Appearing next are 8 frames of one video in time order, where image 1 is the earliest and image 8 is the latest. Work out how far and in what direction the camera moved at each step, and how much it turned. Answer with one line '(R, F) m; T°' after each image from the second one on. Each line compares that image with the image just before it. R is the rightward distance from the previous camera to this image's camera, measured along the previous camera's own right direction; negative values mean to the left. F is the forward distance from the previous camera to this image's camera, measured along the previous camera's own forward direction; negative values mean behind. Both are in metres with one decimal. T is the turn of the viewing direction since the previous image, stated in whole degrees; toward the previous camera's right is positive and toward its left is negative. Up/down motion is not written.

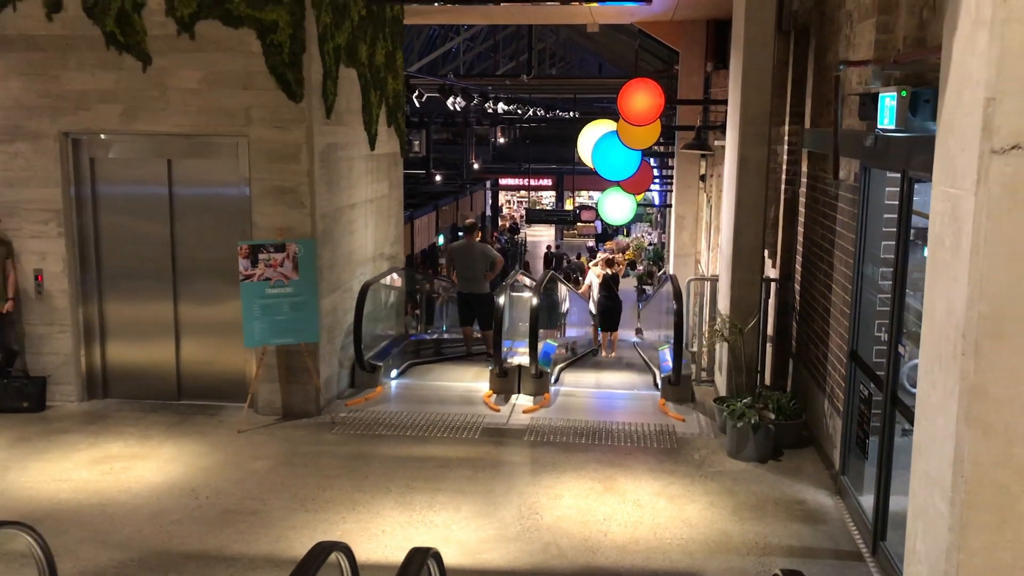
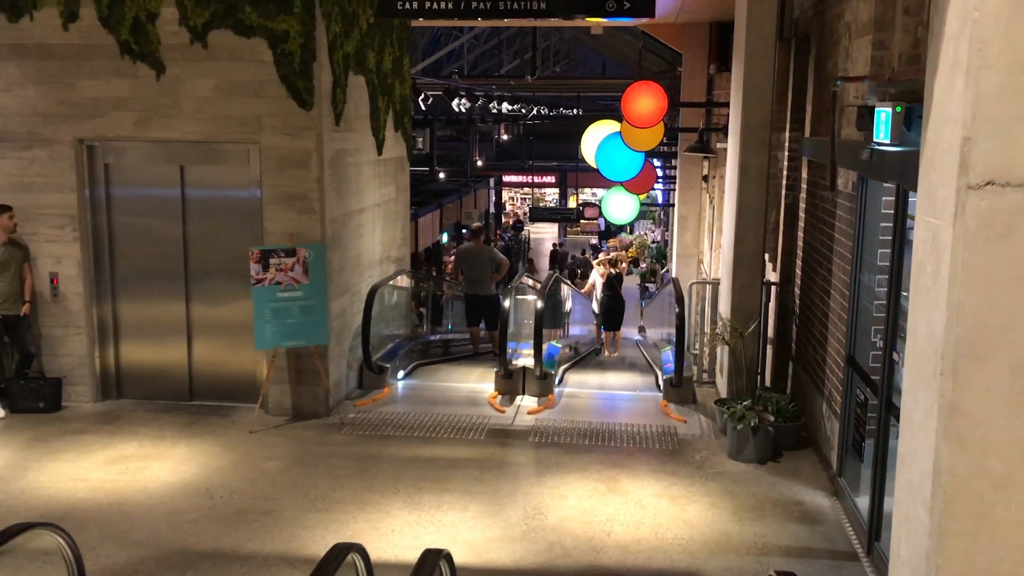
(0.0, -0.2) m; 0°
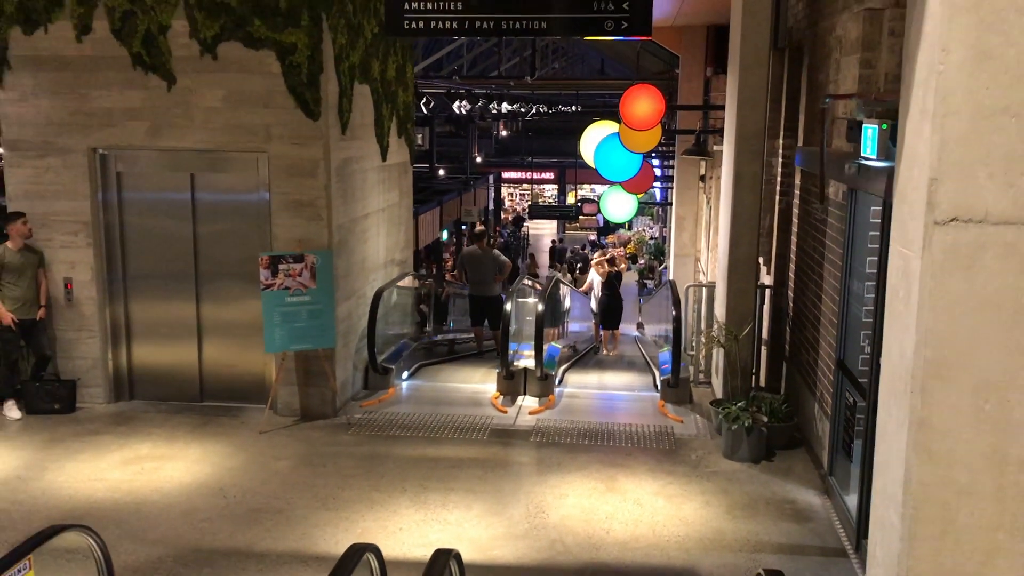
(0.0, -0.2) m; 0°
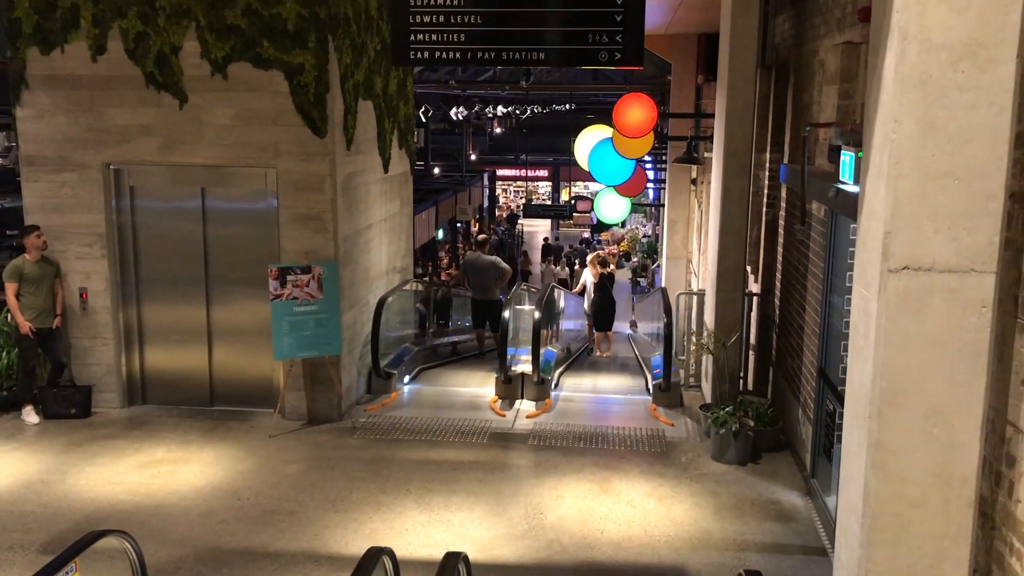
(0.0, -0.3) m; 0°
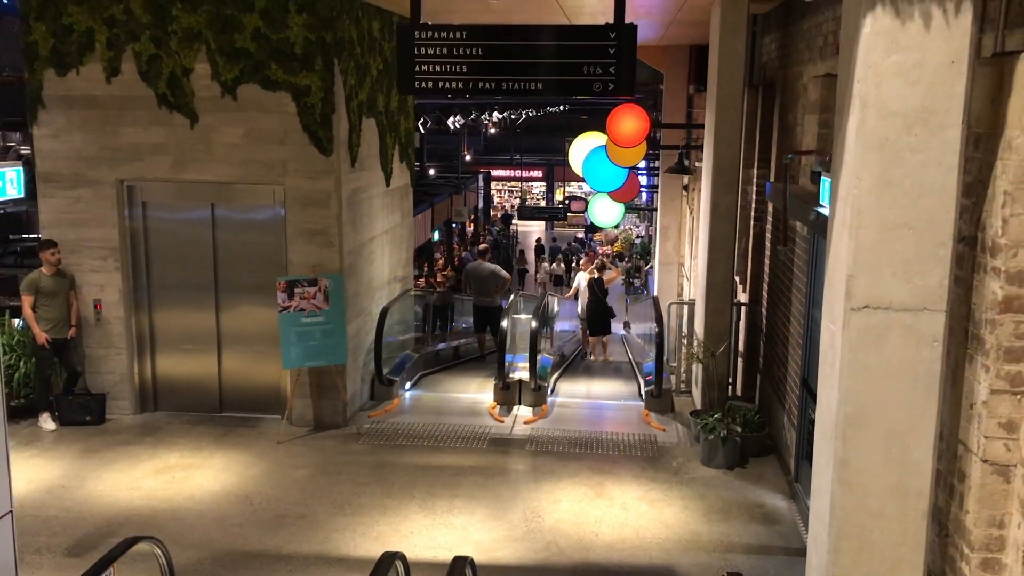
(0.0, -0.3) m; 0°
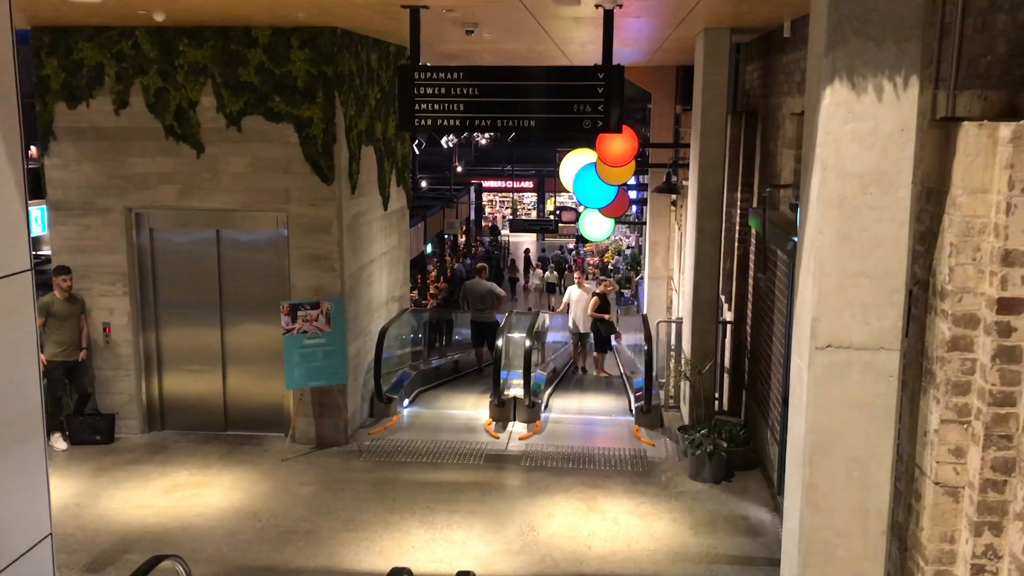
(0.0, -0.3) m; +1°
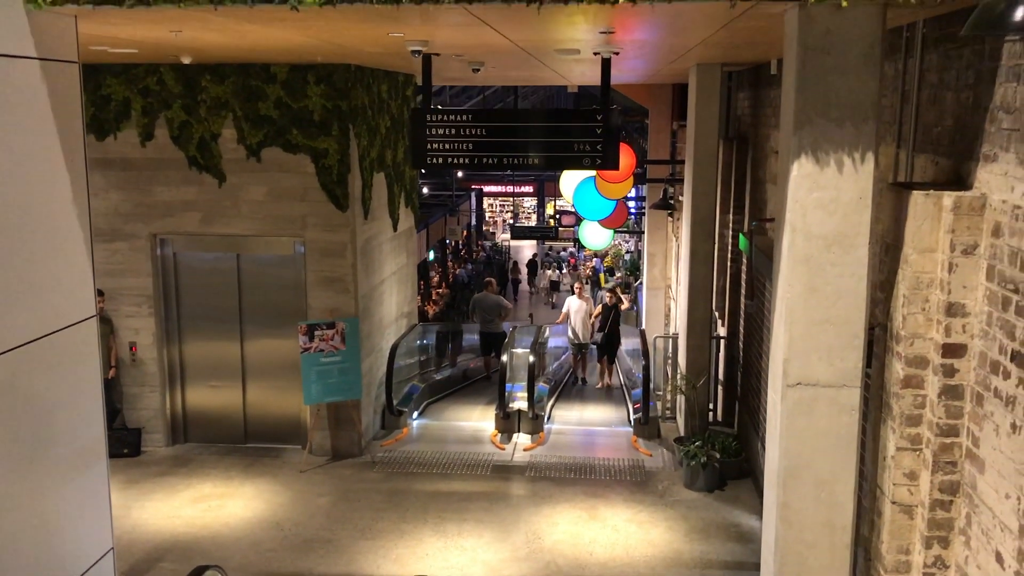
(0.0, -0.5) m; 0°
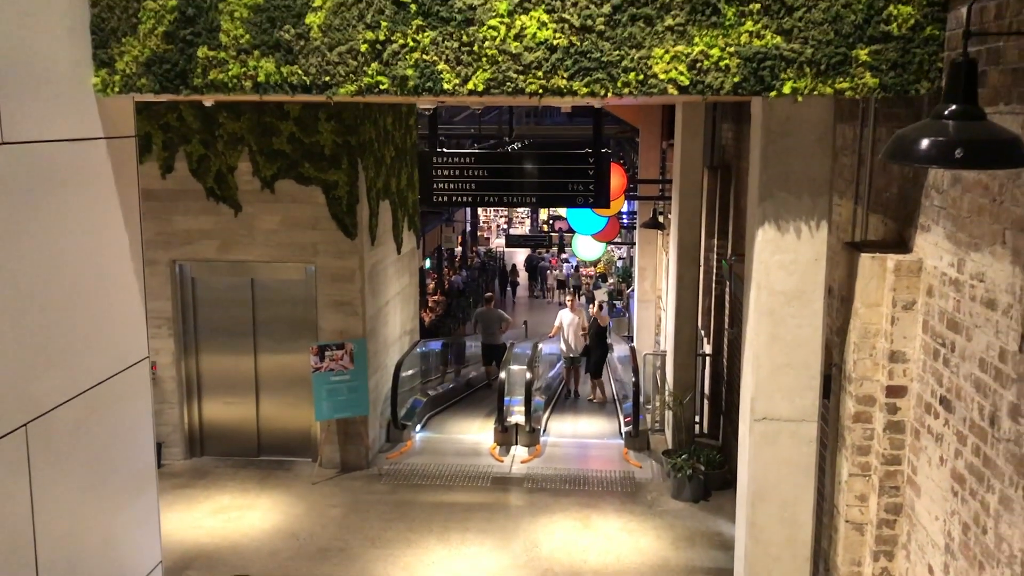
(0.0, -0.6) m; 0°
